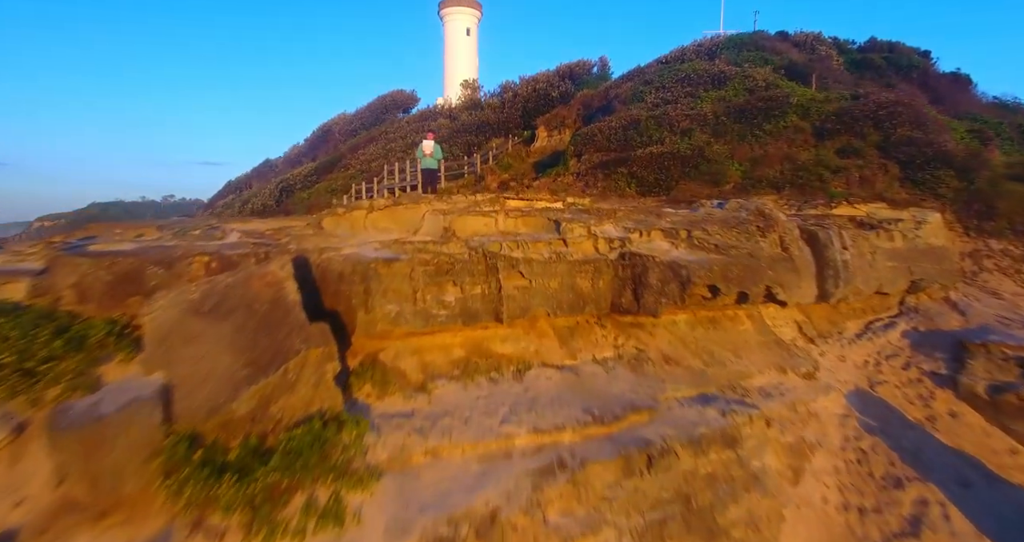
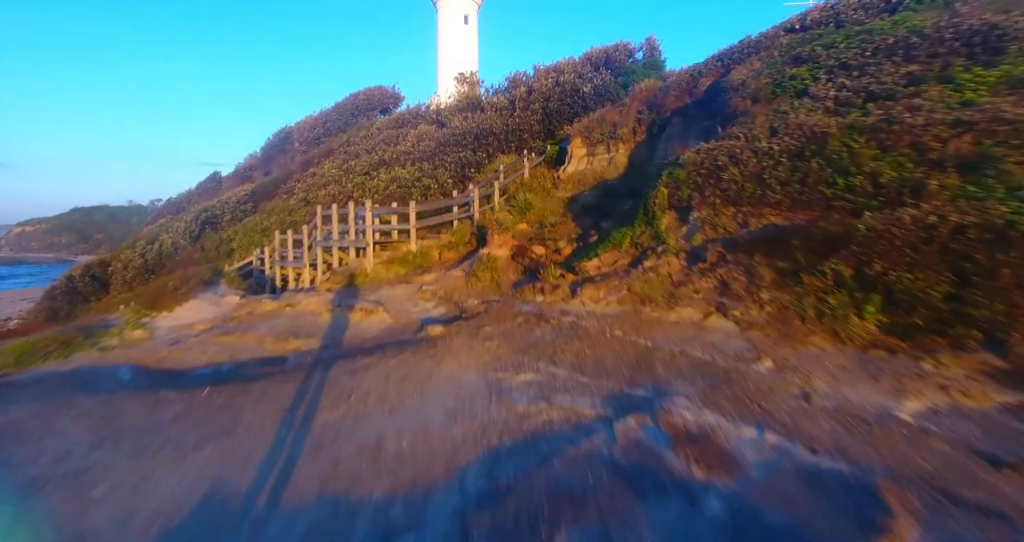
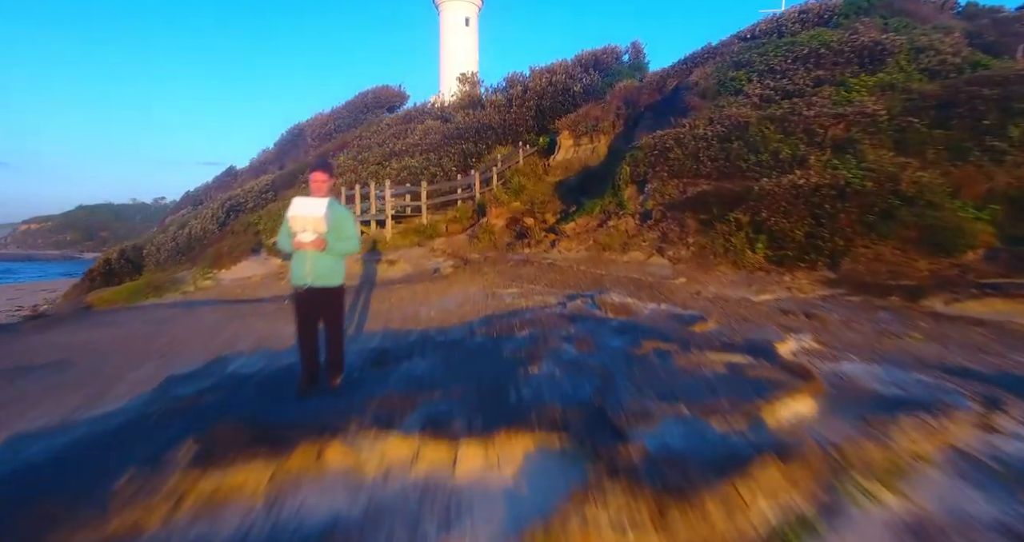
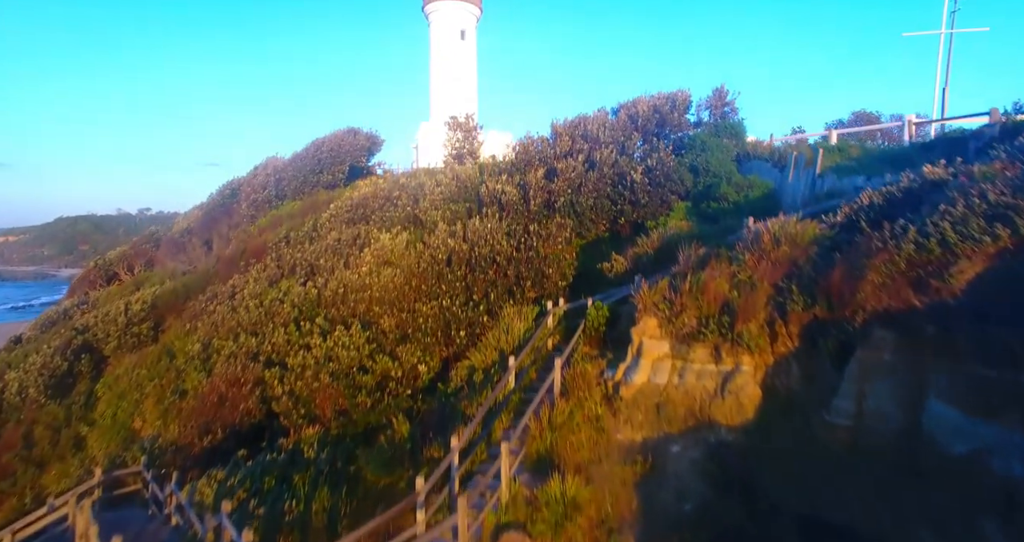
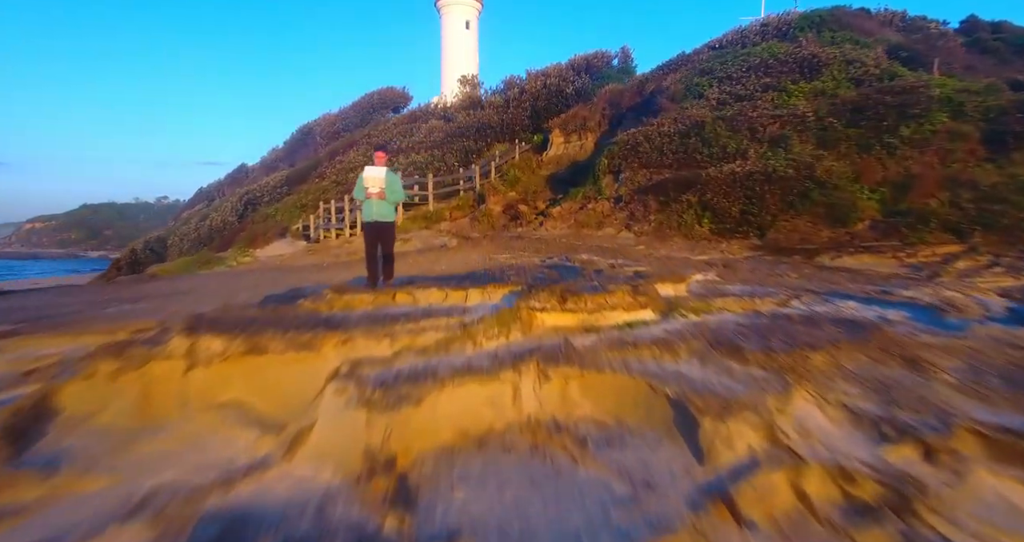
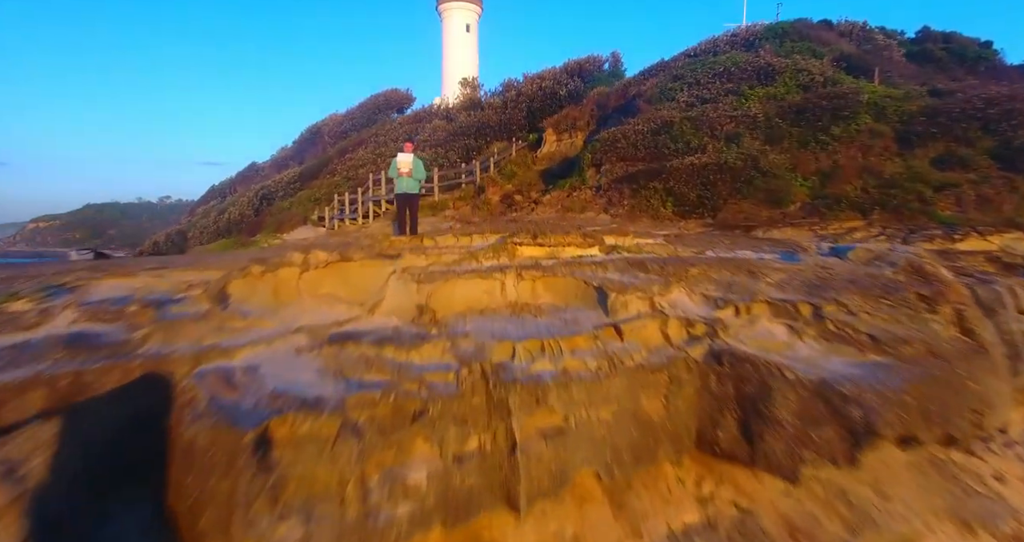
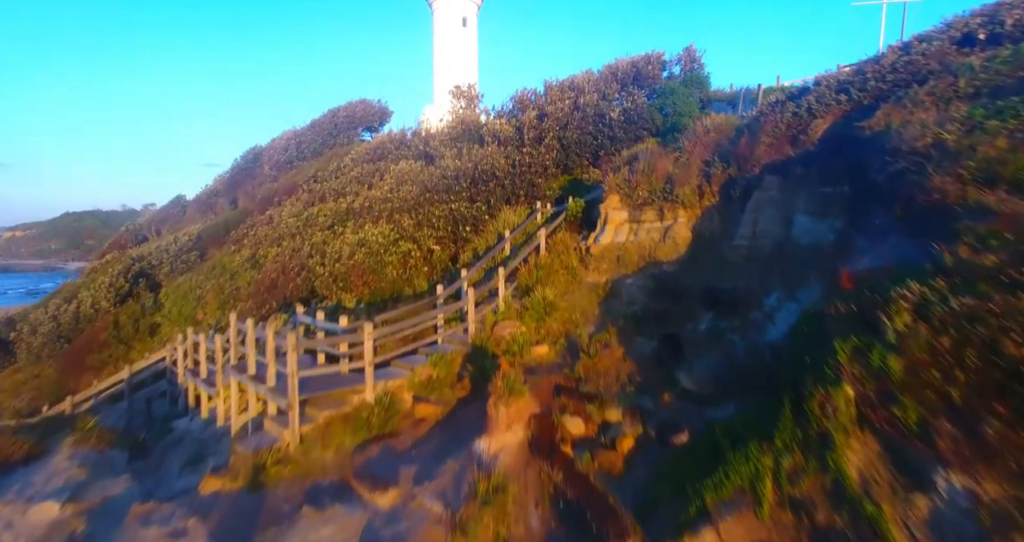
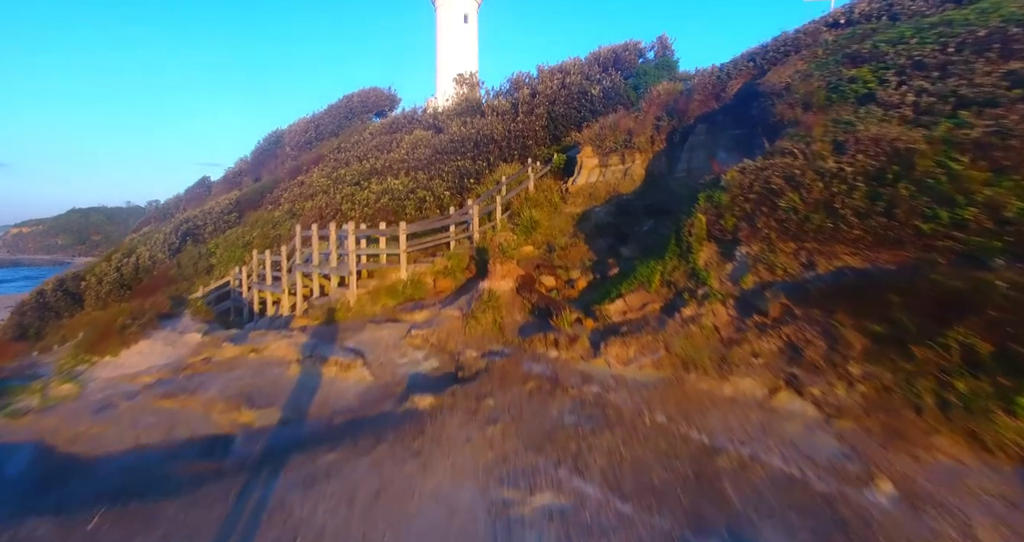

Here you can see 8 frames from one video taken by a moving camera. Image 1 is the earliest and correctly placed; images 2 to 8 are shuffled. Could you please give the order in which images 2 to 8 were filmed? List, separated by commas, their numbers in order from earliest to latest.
6, 5, 3, 2, 8, 7, 4
